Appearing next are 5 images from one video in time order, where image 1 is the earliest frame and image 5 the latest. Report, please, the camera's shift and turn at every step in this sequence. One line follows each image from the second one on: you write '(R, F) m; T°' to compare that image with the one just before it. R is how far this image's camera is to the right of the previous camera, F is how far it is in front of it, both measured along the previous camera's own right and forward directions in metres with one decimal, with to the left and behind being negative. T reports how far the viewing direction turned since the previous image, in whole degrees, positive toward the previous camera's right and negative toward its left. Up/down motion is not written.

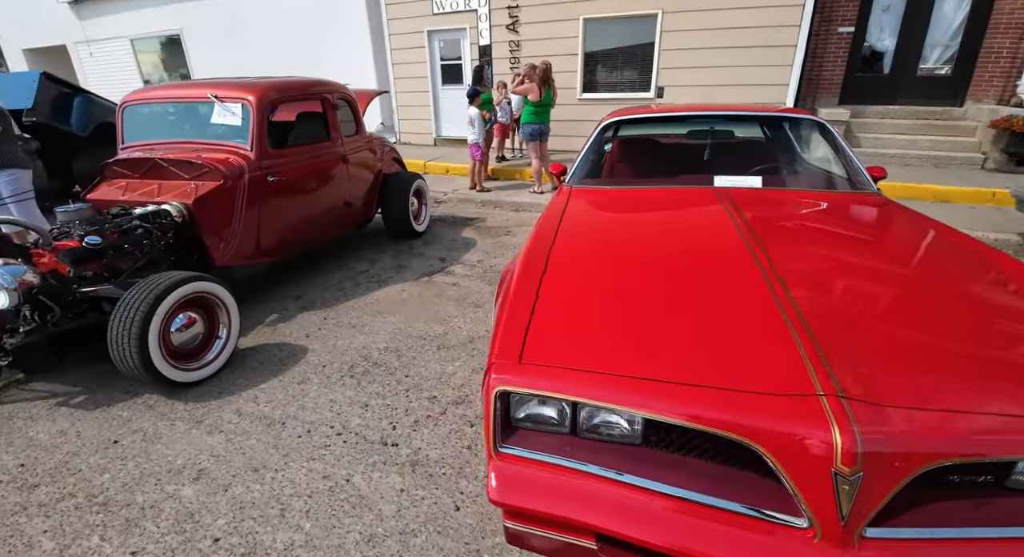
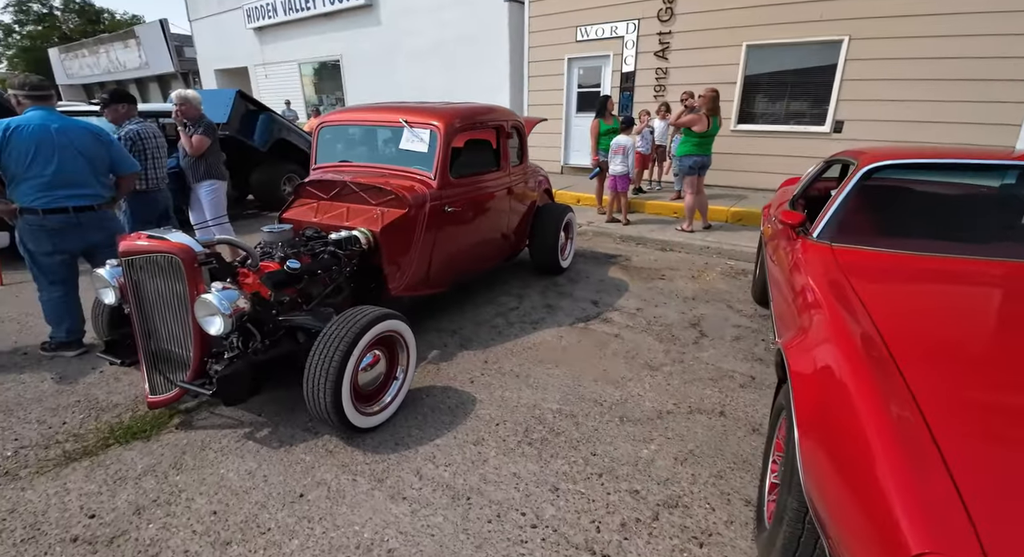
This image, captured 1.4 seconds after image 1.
(-0.7, +0.4) m; -11°
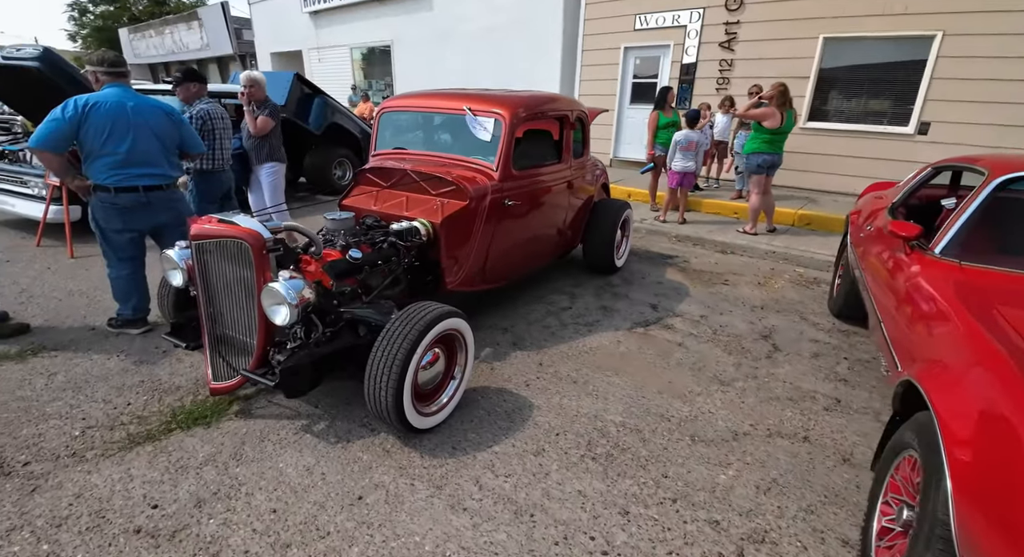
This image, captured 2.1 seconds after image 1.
(-0.2, +0.1) m; -4°
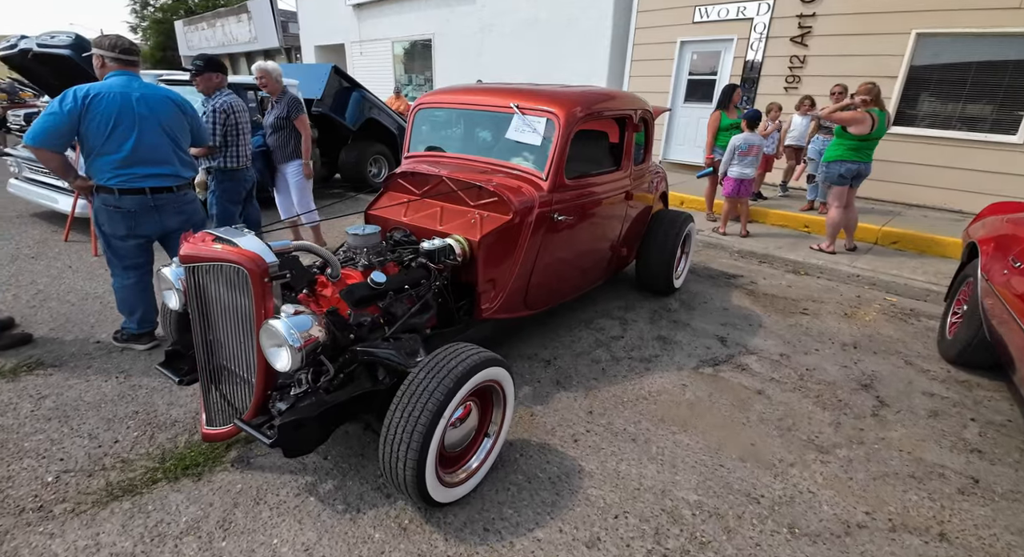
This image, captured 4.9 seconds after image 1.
(-0.1, +0.5) m; -4°
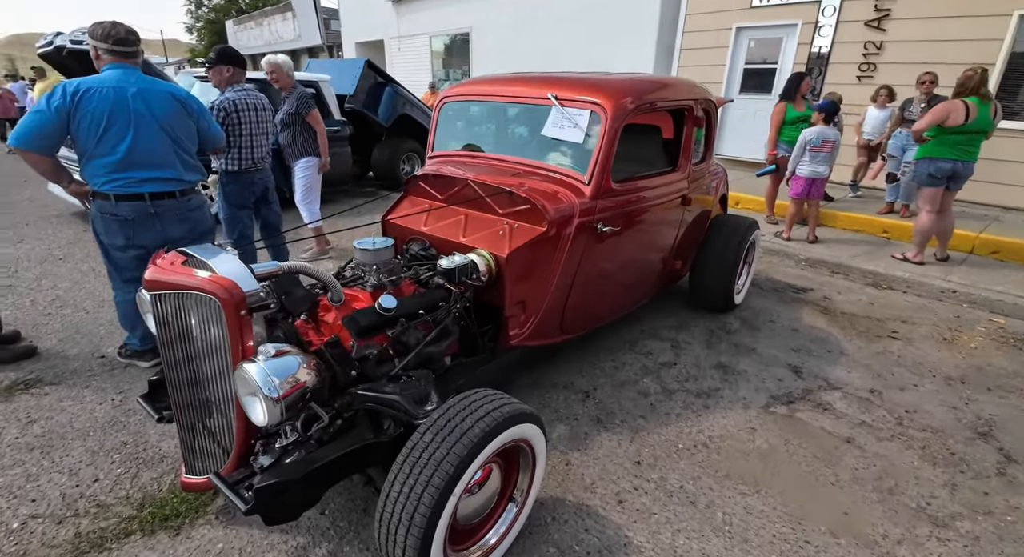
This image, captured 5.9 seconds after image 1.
(0.0, +0.4) m; -5°
